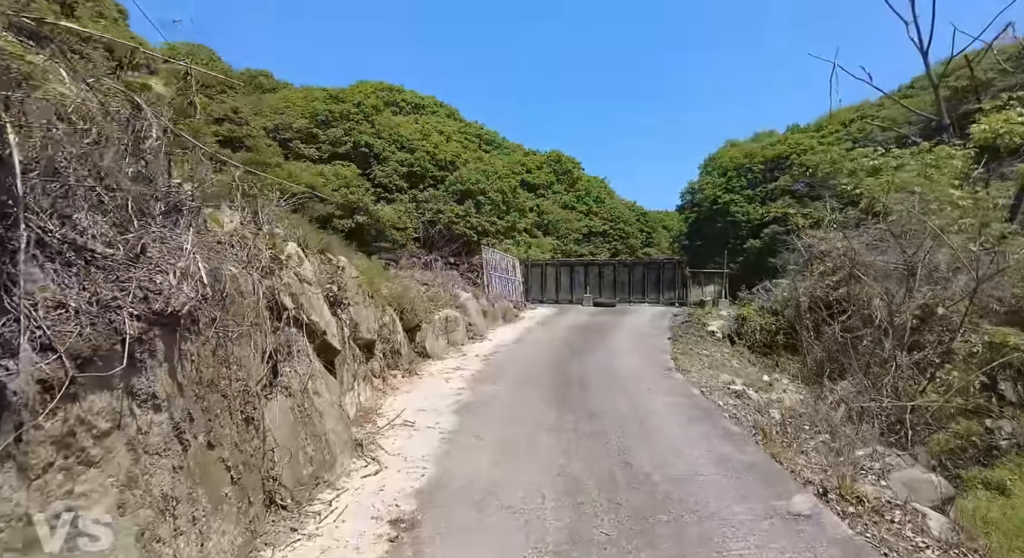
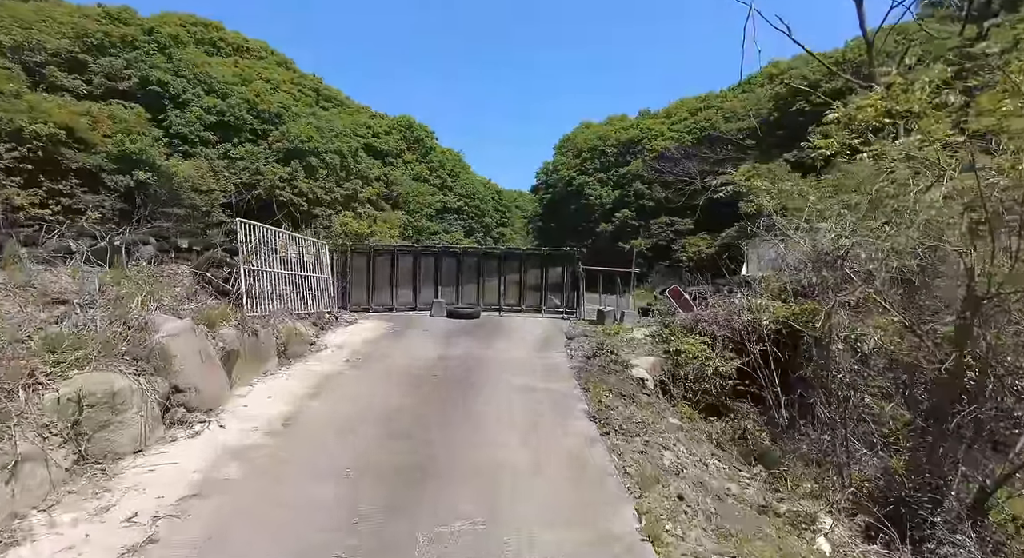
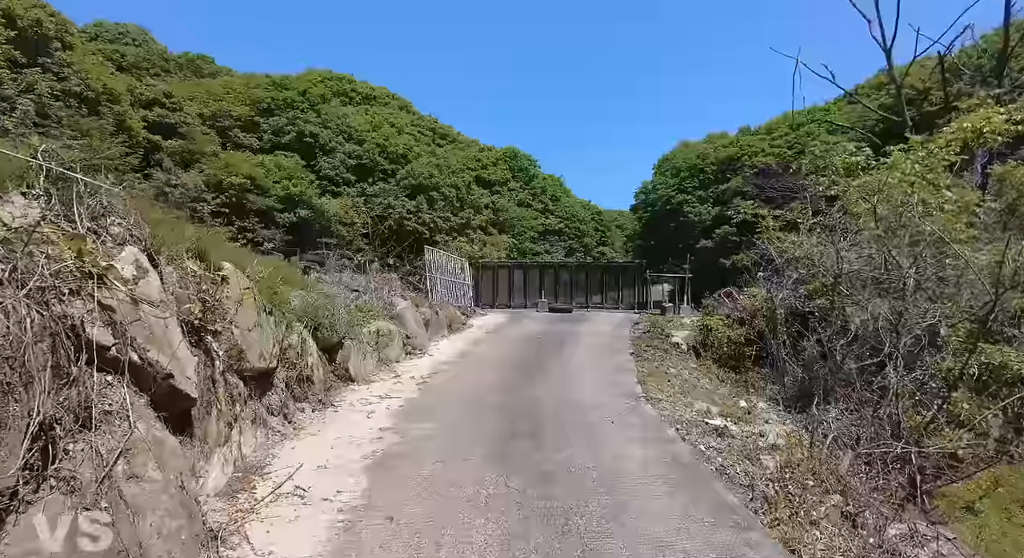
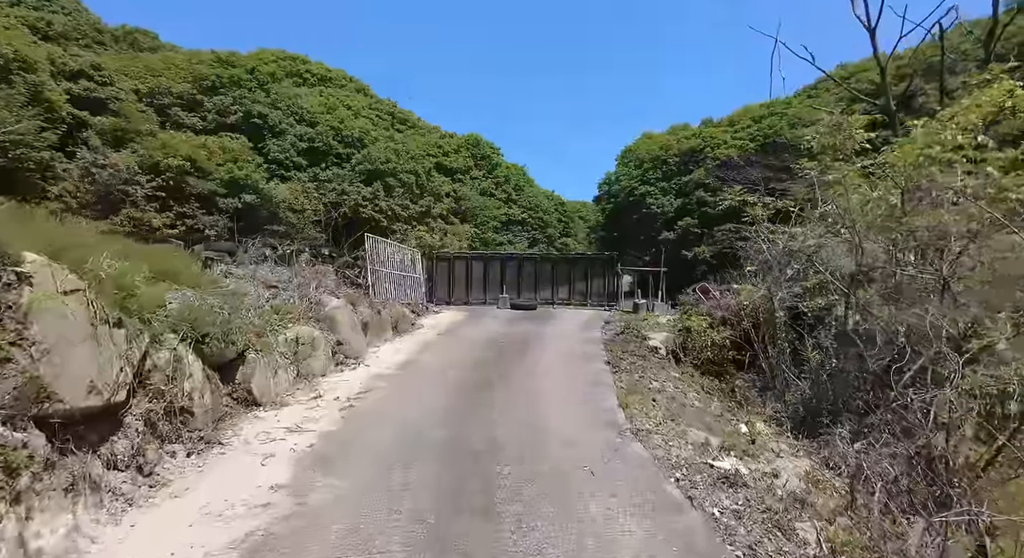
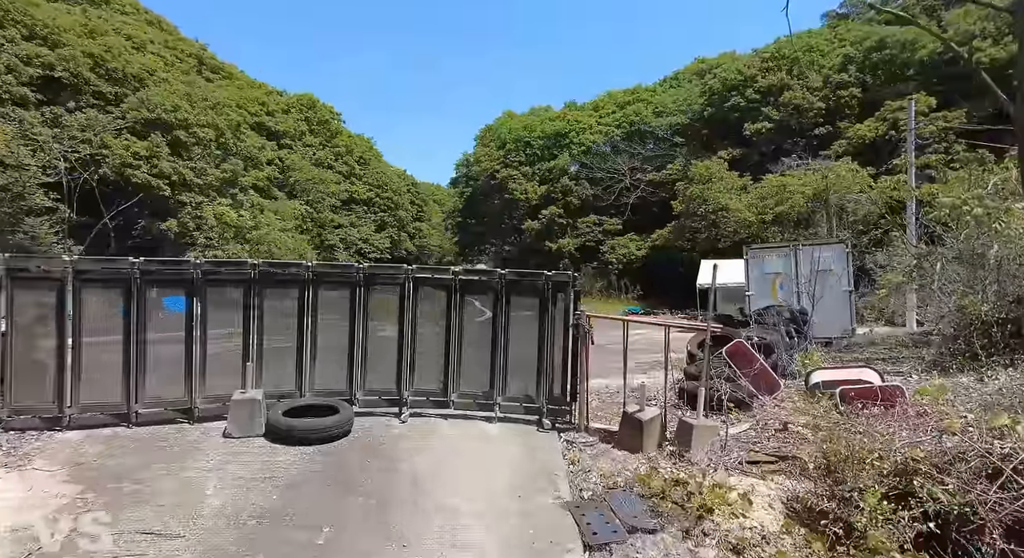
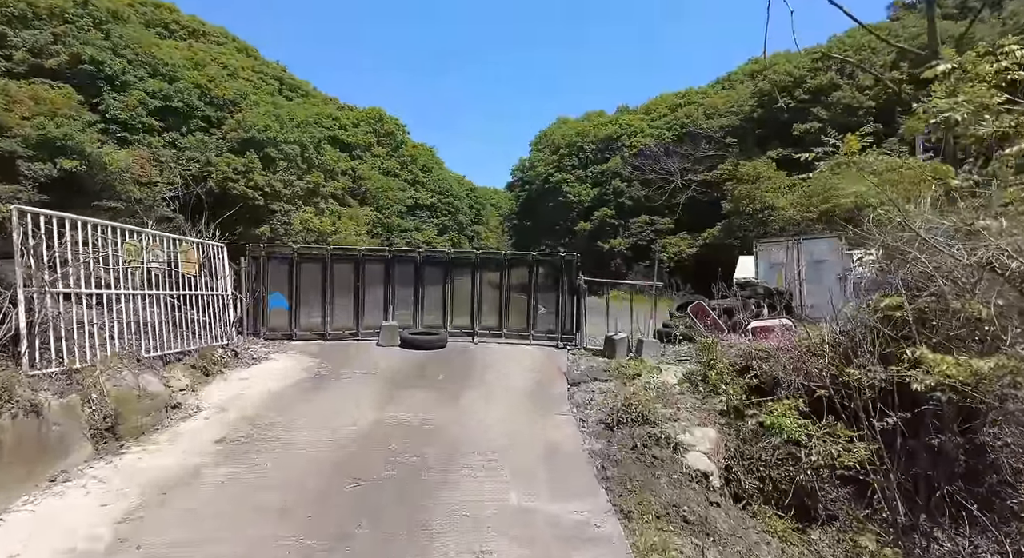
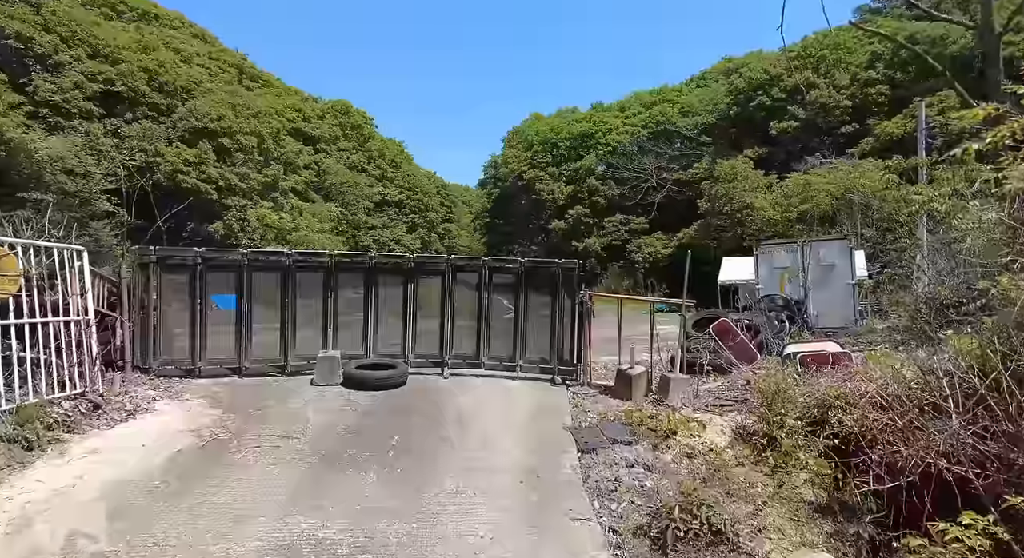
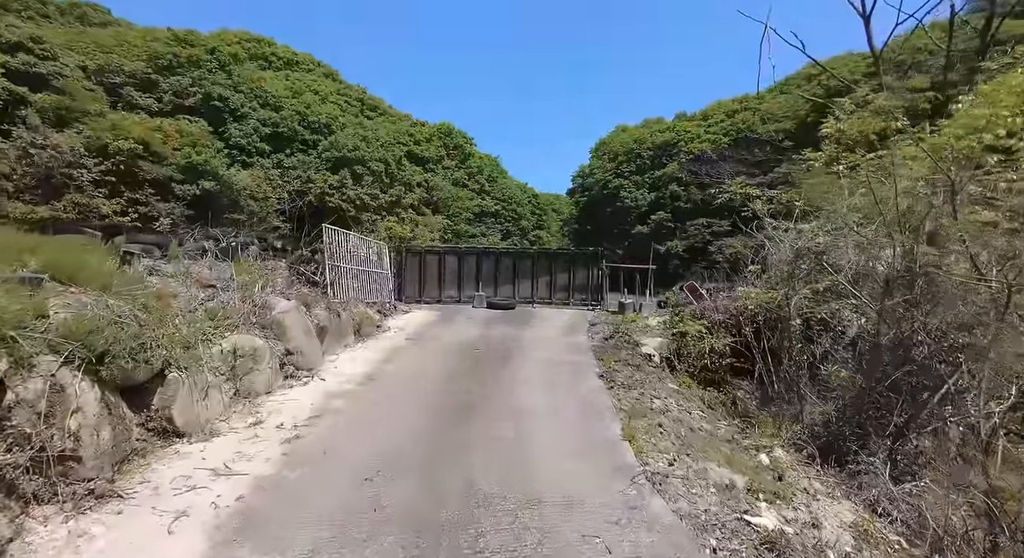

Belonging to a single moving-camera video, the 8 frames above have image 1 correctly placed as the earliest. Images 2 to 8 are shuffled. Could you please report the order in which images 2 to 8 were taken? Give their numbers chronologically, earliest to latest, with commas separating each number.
3, 4, 8, 2, 6, 7, 5
